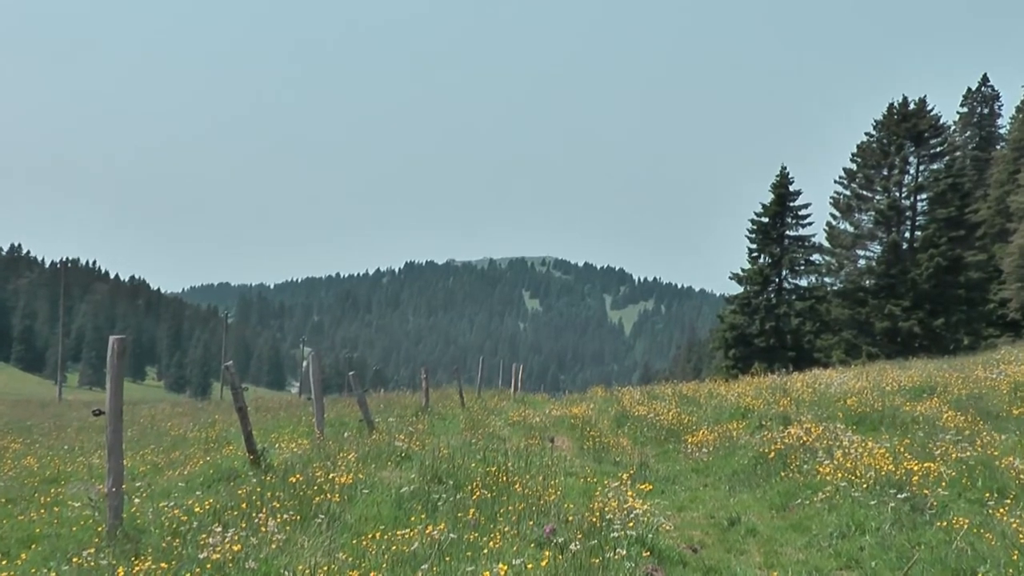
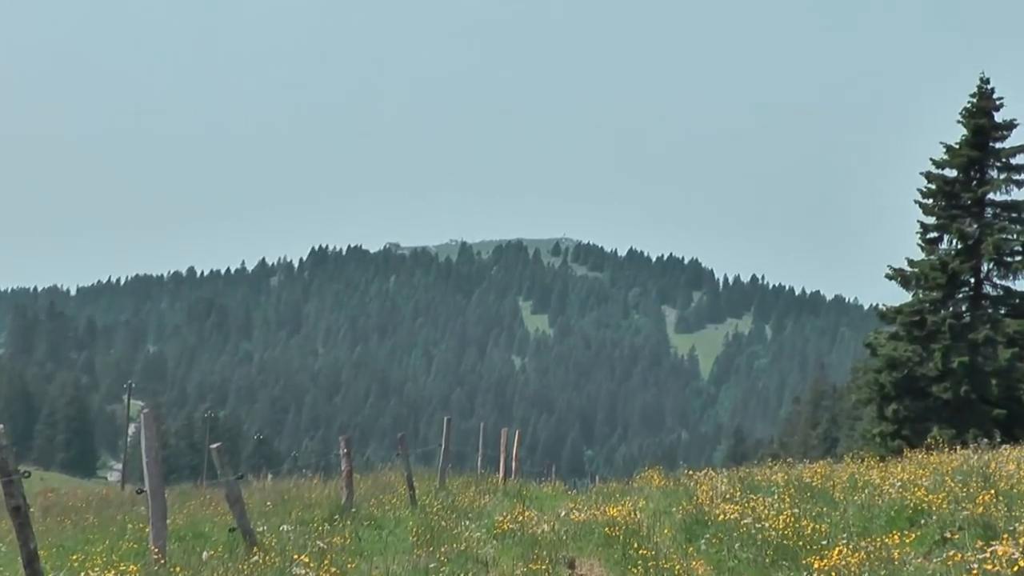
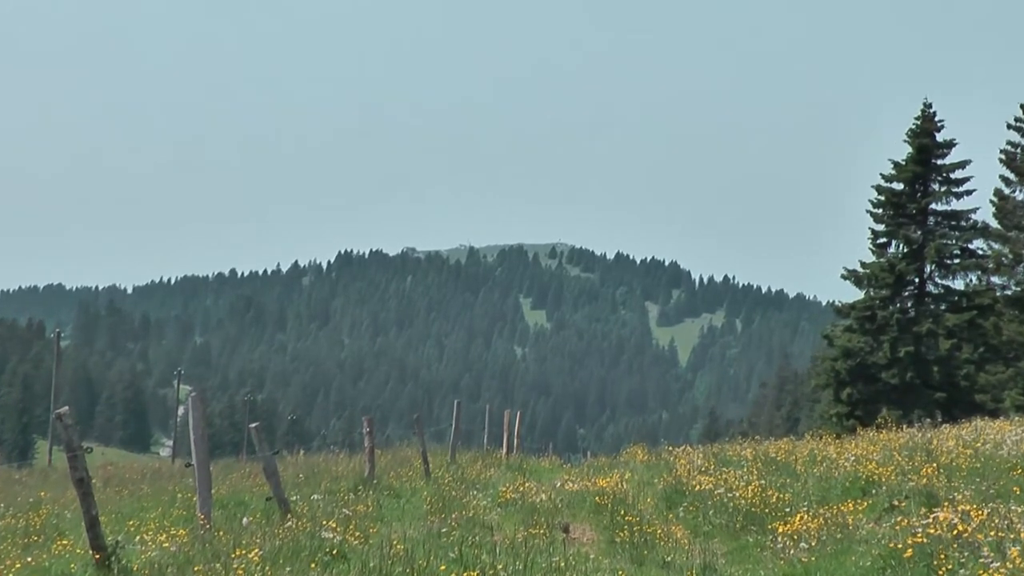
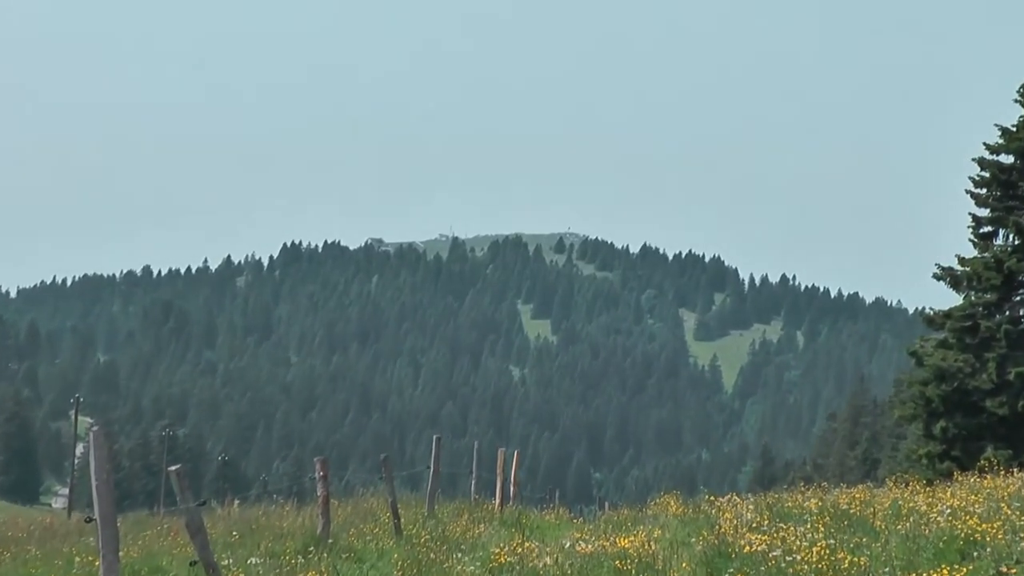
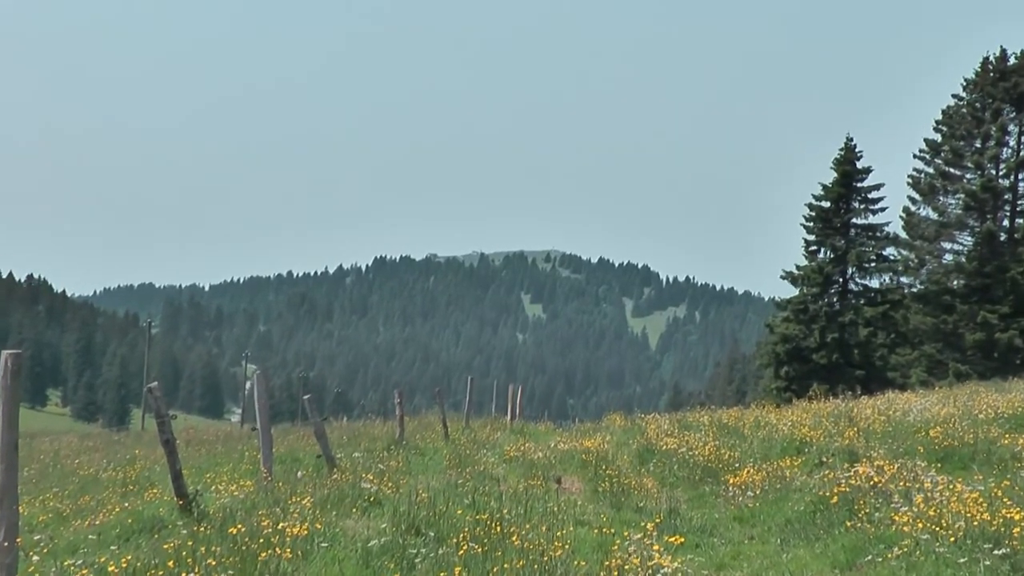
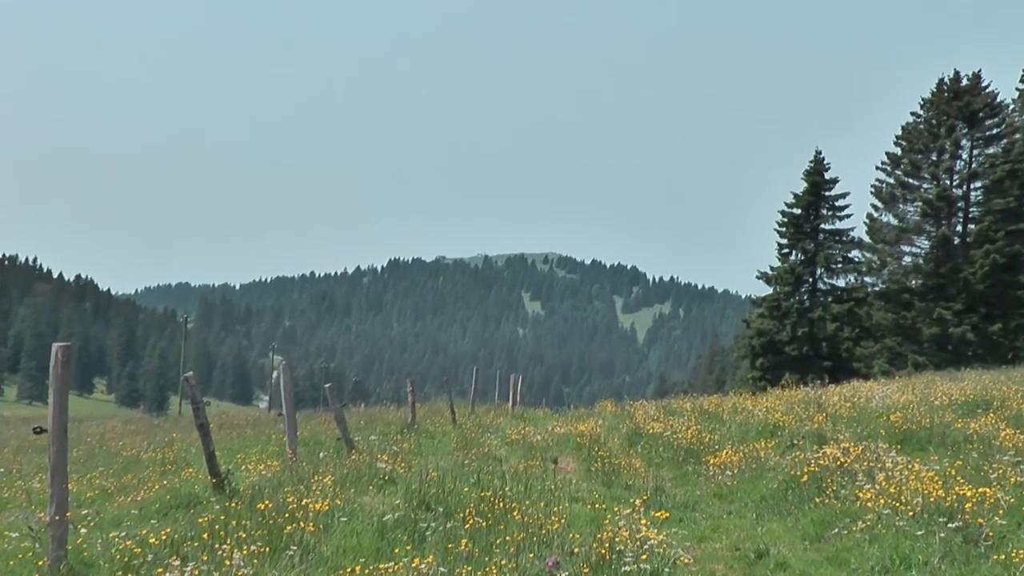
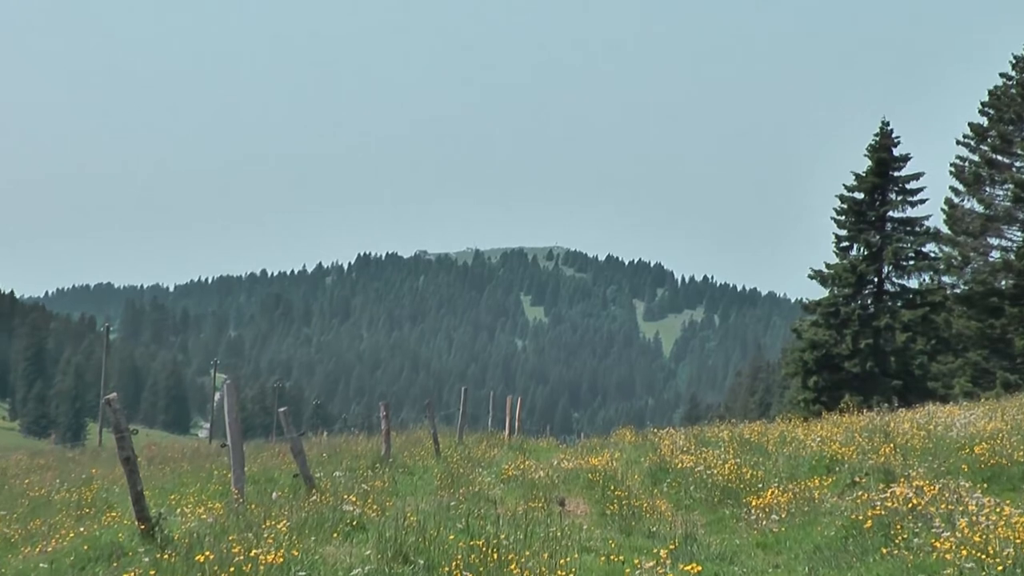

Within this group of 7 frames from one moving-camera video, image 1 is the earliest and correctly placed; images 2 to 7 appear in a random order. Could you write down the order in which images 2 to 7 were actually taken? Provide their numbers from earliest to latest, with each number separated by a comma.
6, 5, 7, 3, 2, 4
